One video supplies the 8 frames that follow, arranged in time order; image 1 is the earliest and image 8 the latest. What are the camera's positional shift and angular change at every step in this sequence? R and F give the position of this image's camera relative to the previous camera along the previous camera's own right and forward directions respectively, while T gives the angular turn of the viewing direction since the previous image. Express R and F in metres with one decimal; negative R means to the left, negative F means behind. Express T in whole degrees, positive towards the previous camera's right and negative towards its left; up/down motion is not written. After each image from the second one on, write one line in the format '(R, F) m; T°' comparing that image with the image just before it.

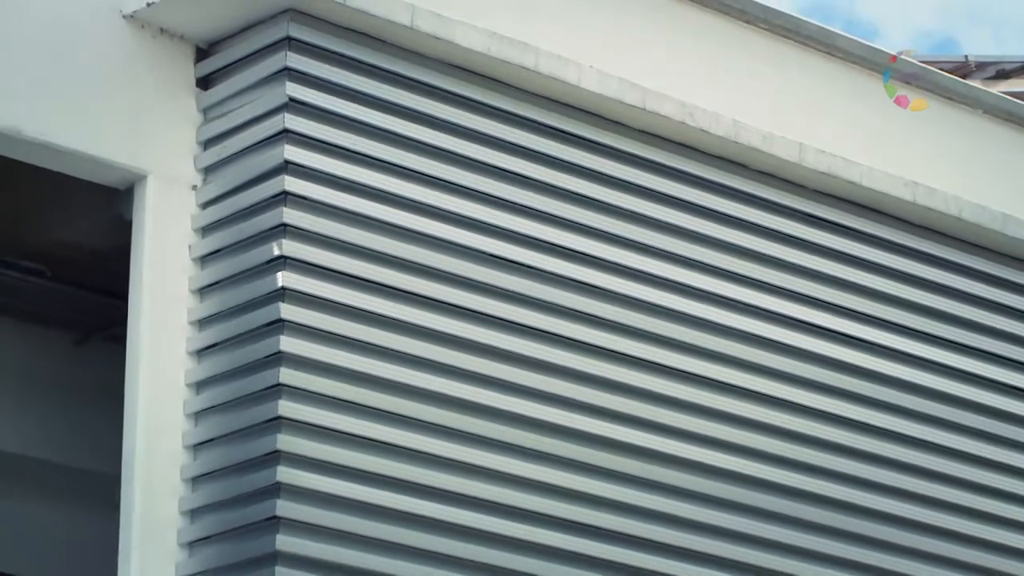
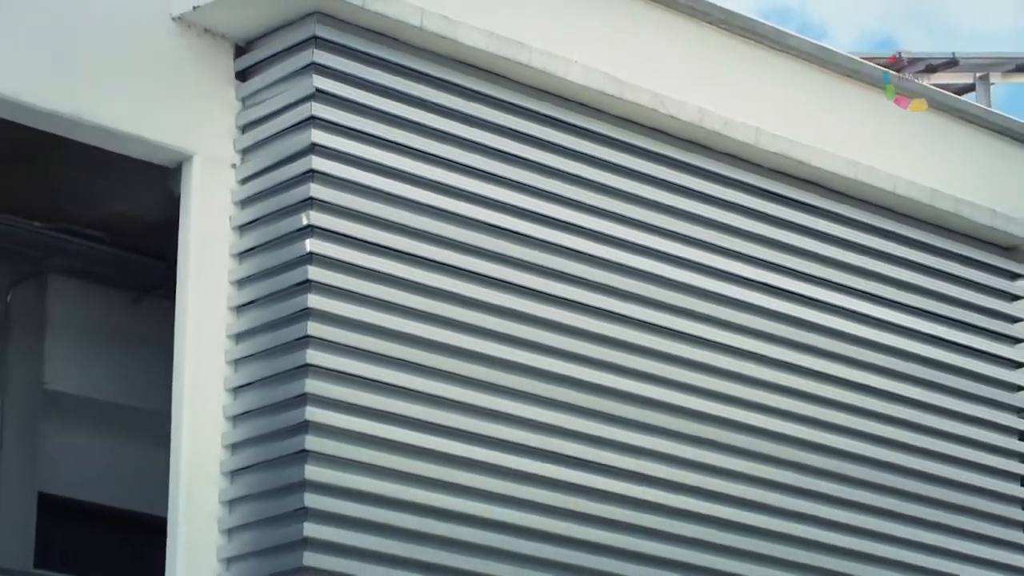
(0.0, -0.9) m; 0°
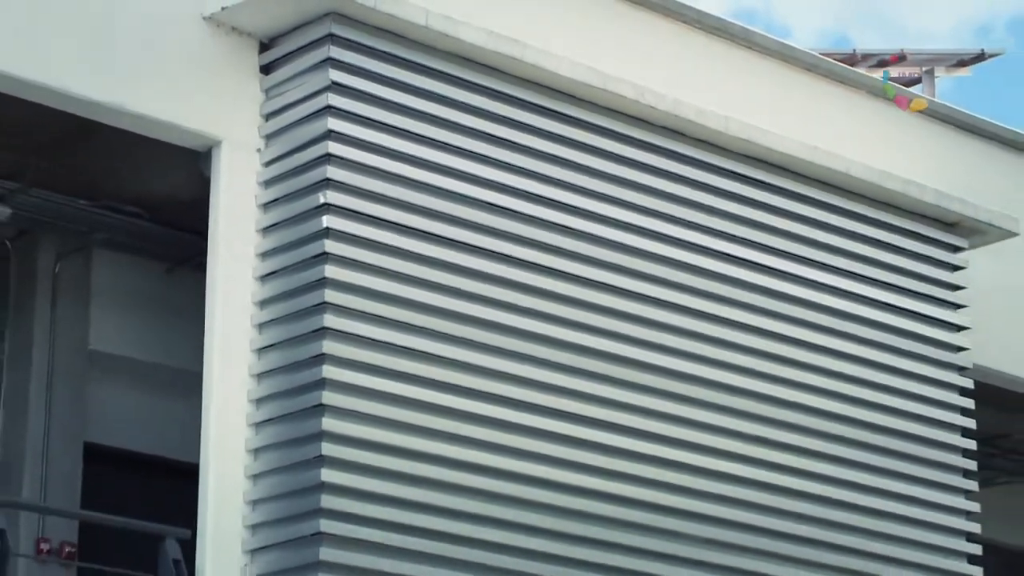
(0.0, -0.7) m; 0°
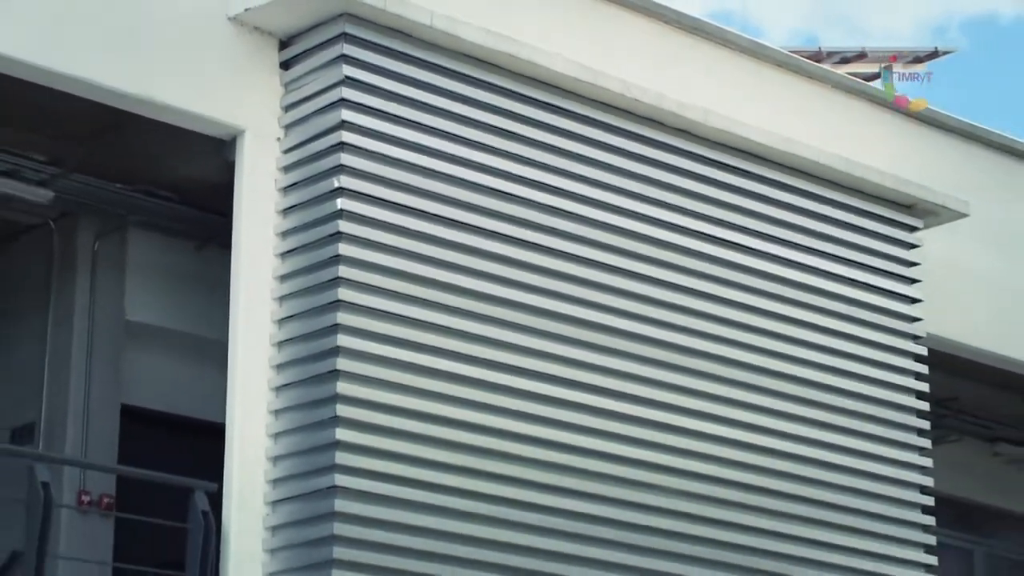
(0.0, -0.7) m; 0°
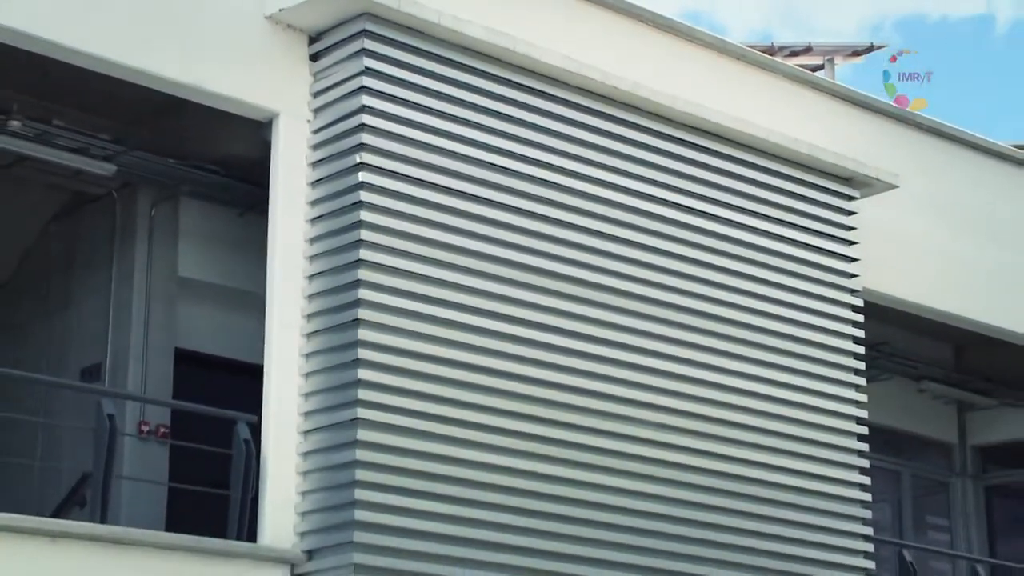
(0.0, -1.3) m; 0°
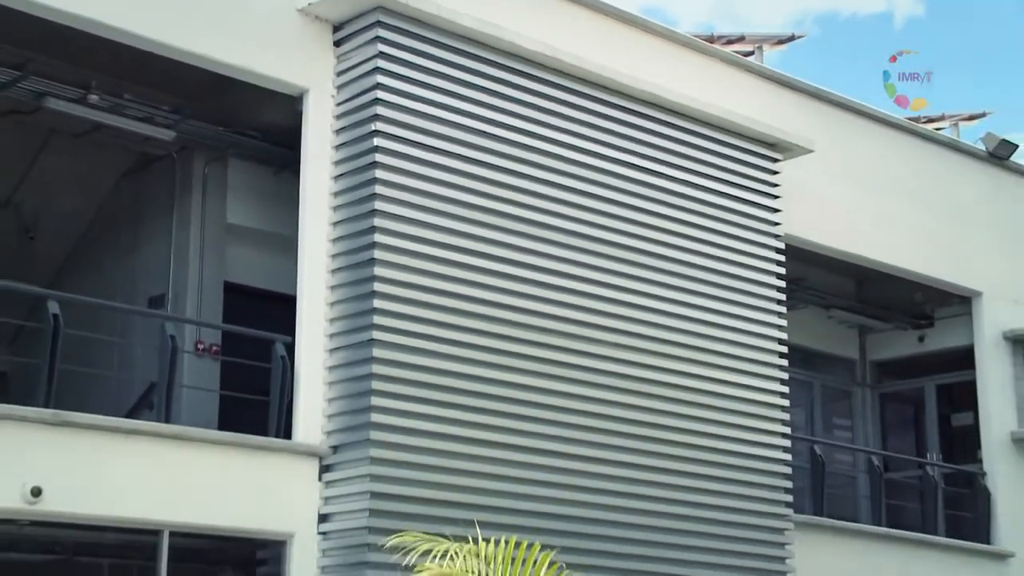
(-0.1, -2.0) m; +1°
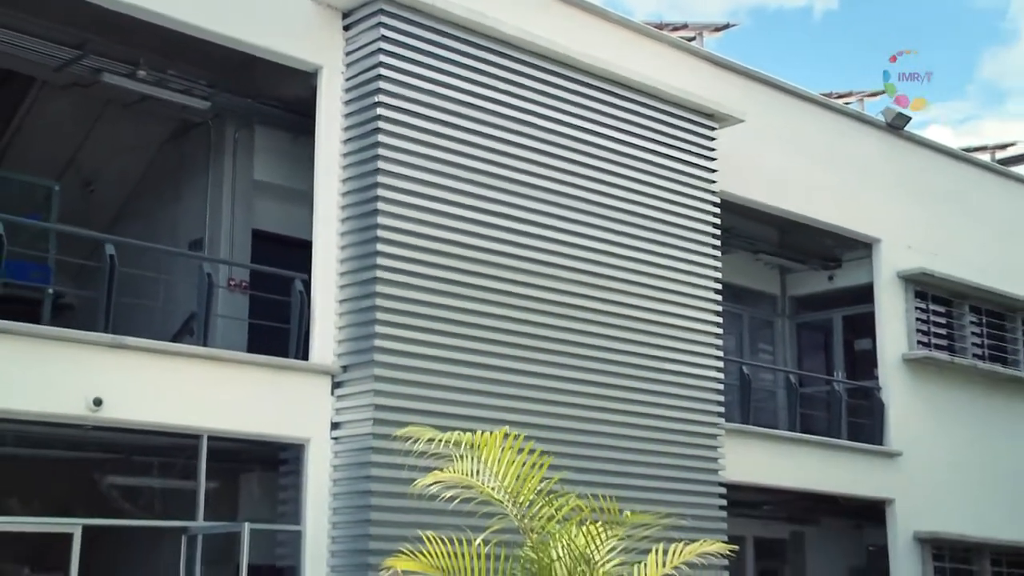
(-0.1, -2.2) m; +1°
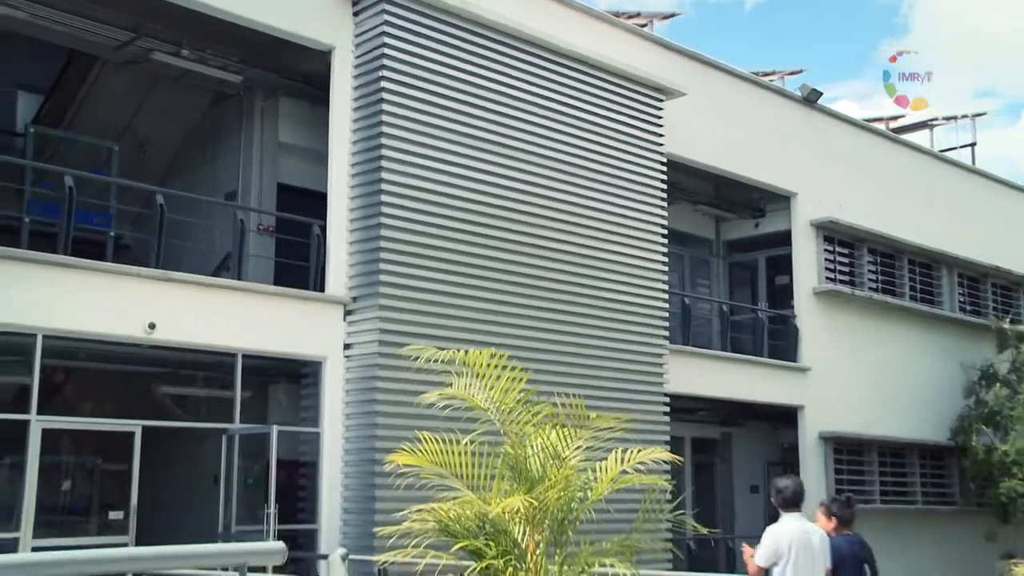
(-0.1, -2.7) m; +1°
